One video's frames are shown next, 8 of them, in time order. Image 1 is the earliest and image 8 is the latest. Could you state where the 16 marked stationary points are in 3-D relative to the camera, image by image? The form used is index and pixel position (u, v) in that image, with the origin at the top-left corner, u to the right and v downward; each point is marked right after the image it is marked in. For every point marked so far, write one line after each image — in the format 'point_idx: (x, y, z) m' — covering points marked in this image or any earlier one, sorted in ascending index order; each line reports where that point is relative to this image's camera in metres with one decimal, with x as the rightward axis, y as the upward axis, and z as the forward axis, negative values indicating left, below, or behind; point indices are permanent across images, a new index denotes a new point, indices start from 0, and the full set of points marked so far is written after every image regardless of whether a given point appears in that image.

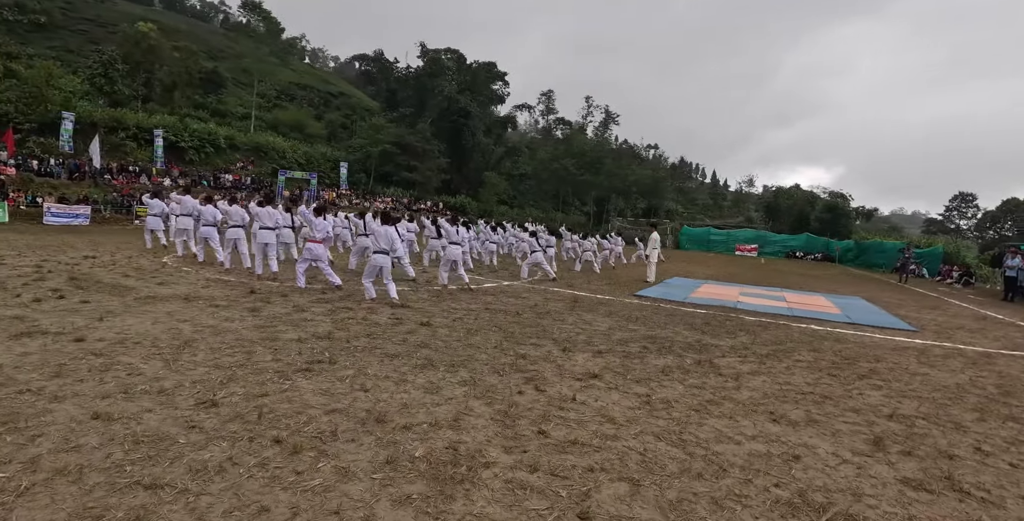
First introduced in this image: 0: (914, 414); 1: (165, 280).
0: (+3.5, -1.4, +4.4) m
1: (-7.3, -0.4, +11.2) m
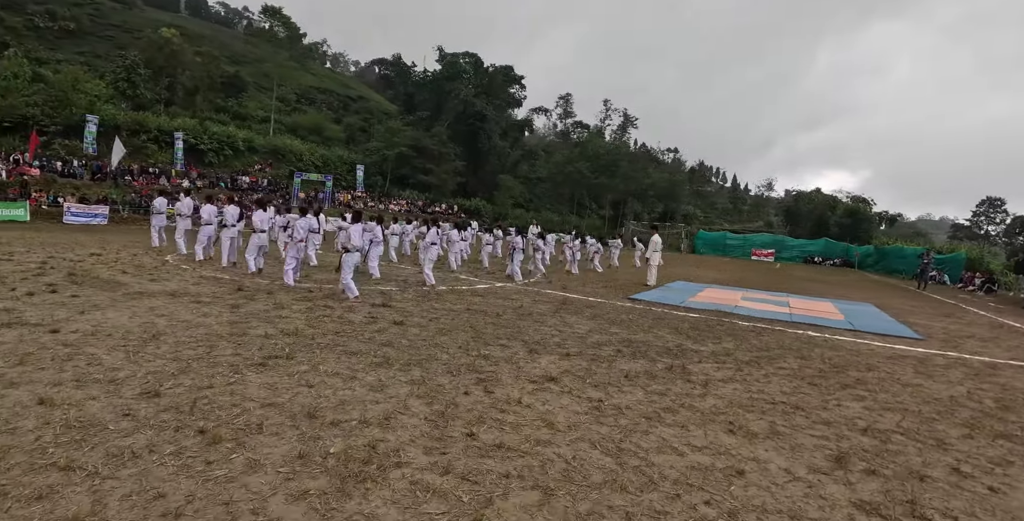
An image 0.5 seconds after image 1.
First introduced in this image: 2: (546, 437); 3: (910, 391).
0: (+3.0, -1.4, +4.0) m
1: (-7.5, -0.3, +11.3) m
2: (+0.2, -1.2, +4.0) m
3: (+4.1, -1.4, +5.3) m
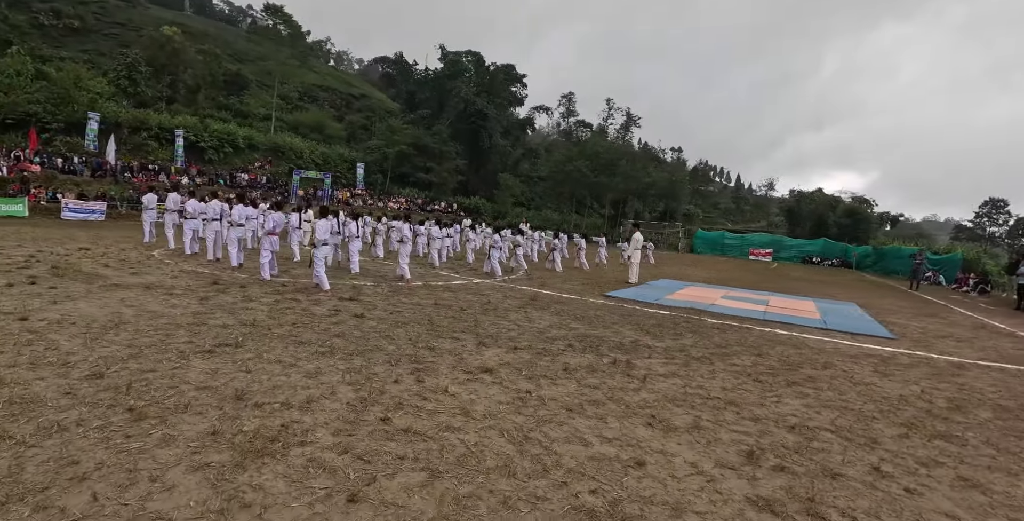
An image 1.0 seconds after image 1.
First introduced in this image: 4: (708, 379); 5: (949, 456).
0: (+2.4, -1.3, +4.0) m
1: (-8.0, -0.2, +11.3) m
2: (-0.4, -1.1, +4.0) m
3: (+3.5, -1.3, +5.2) m
4: (+1.9, -1.2, +5.1) m
5: (+3.1, -1.4, +3.5) m
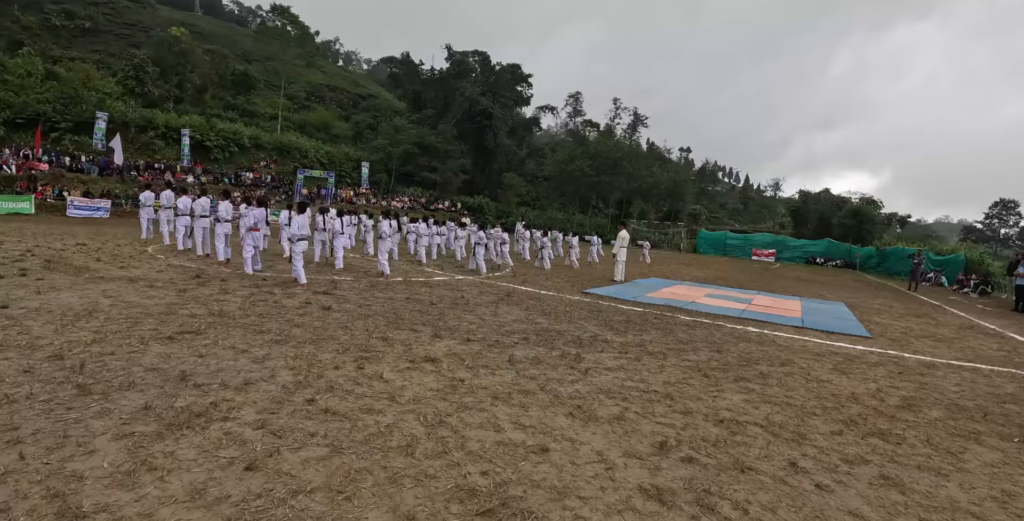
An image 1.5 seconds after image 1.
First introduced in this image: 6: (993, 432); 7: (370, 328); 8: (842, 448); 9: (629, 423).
0: (+1.8, -1.2, +3.9) m
1: (-8.4, -0.1, +11.5) m
2: (-1.0, -1.1, +4.0) m
3: (+3.0, -1.3, +5.1) m
4: (+1.4, -1.1, +5.1) m
5: (+2.5, -1.3, +3.4) m
6: (+3.9, -1.4, +4.1) m
7: (-1.7, -0.8, +6.5) m
8: (+2.4, -1.3, +3.7) m
9: (+0.9, -1.2, +3.7) m
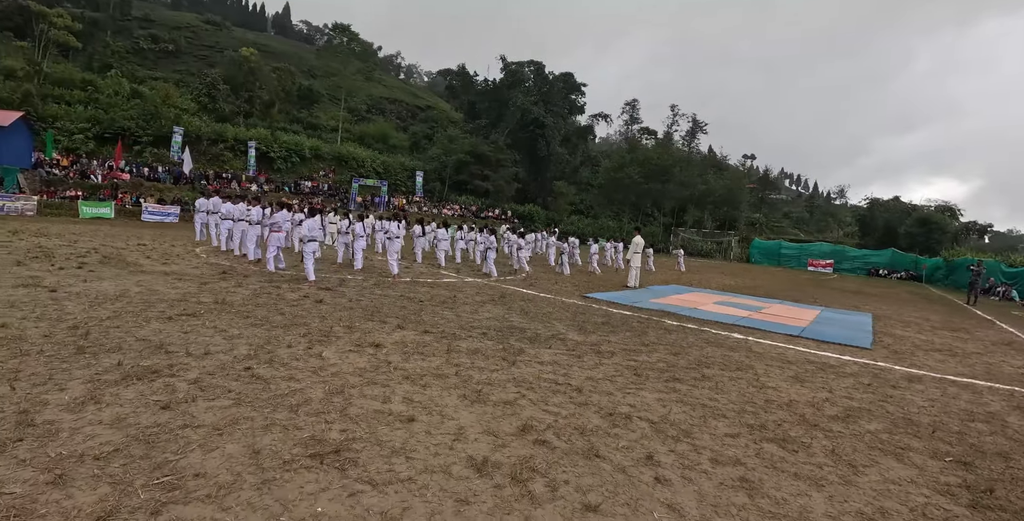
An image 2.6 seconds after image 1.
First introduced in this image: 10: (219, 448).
0: (+1.0, -1.2, +4.0) m
1: (-8.3, 0.0, +12.7) m
2: (-1.8, -1.0, +4.4) m
3: (+2.3, -1.3, +5.1) m
4: (+0.7, -1.1, +5.2) m
5: (+1.6, -1.3, +3.4) m
6: (+3.1, -1.4, +3.9) m
7: (-2.2, -0.8, +7.0) m
8: (+1.6, -1.3, +3.7) m
9: (0.0, -1.1, +3.9) m
10: (-1.6, -1.0, +2.9) m
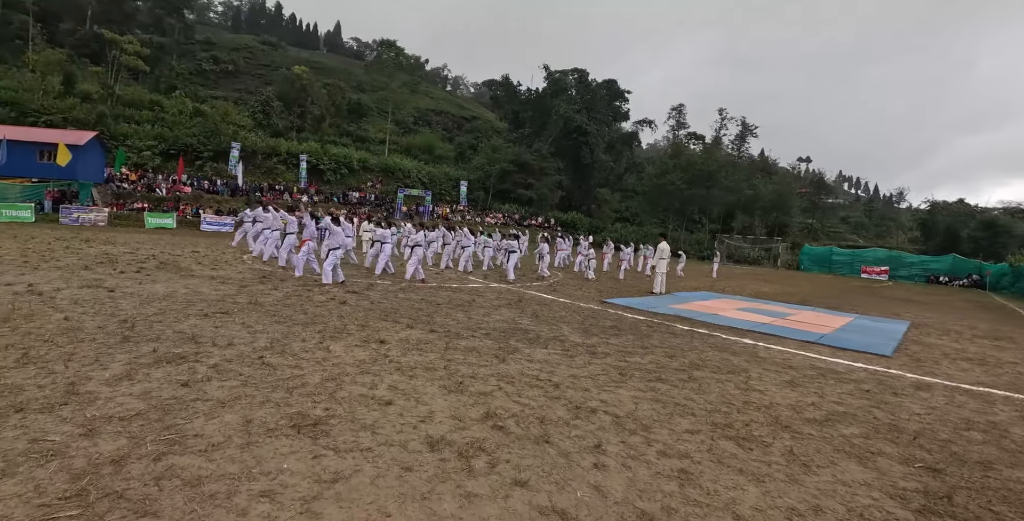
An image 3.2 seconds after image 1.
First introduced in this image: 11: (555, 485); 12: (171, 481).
0: (+0.8, -1.2, +4.2) m
1: (-7.6, -0.2, +13.7) m
2: (-1.9, -1.0, +4.8) m
3: (+2.2, -1.3, +5.1) m
4: (+0.6, -1.1, +5.4) m
5: (+1.4, -1.3, +3.6) m
6: (+2.9, -1.5, +3.9) m
7: (-2.1, -0.8, +7.4) m
8: (+1.3, -1.3, +3.8) m
9: (-0.2, -1.1, +4.2) m
10: (-1.9, -1.0, +3.4) m
11: (+0.2, -1.2, +2.8) m
12: (-1.6, -1.0, +2.5) m
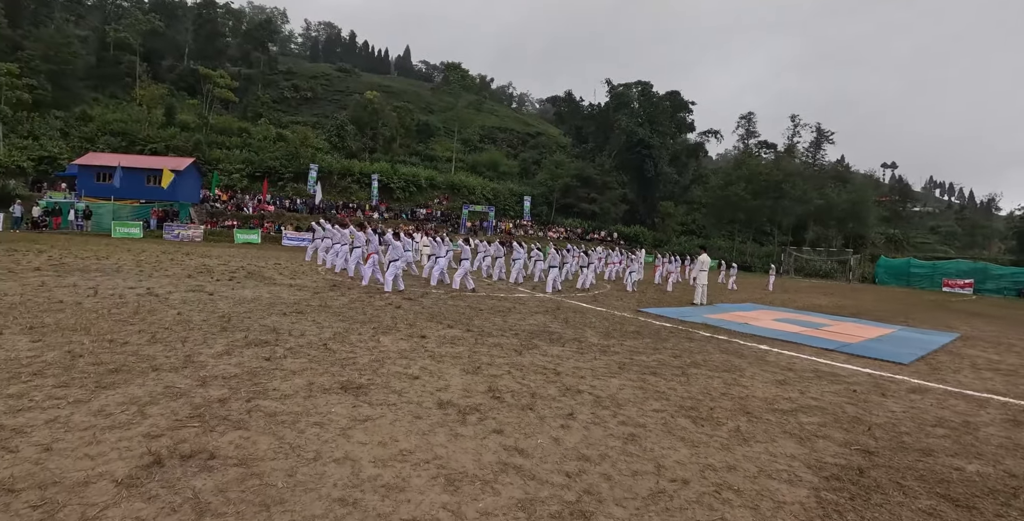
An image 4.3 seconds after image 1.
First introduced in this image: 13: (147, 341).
0: (+0.9, -1.3, +5.1) m
1: (-6.3, -0.5, +15.6) m
2: (-1.8, -1.1, +6.0) m
3: (+2.3, -1.4, +5.8) m
4: (+0.8, -1.2, +6.3) m
5: (+1.3, -1.4, +4.3) m
6: (+2.9, -1.5, +4.5) m
7: (-1.7, -1.0, +8.6) m
8: (+1.3, -1.4, +4.6) m
9: (-0.1, -1.2, +5.2) m
10: (-1.9, -1.0, +4.6) m
11: (+0.1, -1.3, +3.8) m
12: (-1.8, -1.1, +3.7) m
13: (-4.1, -0.9, +5.9) m
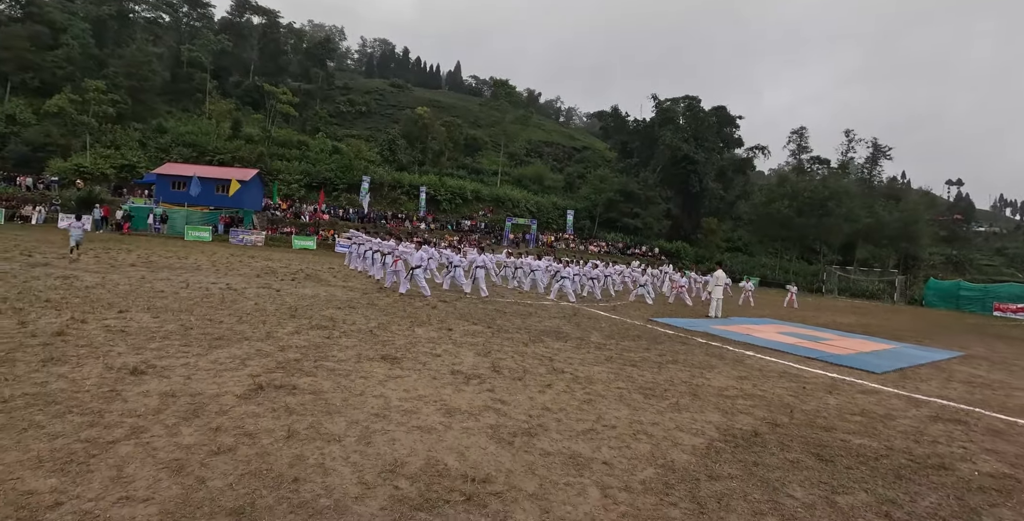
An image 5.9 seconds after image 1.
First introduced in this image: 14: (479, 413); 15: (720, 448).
0: (+0.8, -1.4, +6.4) m
1: (-5.4, -0.6, +17.5) m
2: (-1.7, -1.2, +7.5) m
3: (+2.4, -1.6, +7.0) m
4: (+0.9, -1.4, +7.6) m
5: (+1.2, -1.5, +5.6) m
6: (+2.8, -1.7, +5.6) m
7: (-1.4, -1.1, +10.2) m
8: (+1.2, -1.5, +5.9) m
9: (-0.1, -1.3, +6.6) m
10: (-2.0, -1.1, +6.1) m
11: (0.0, -1.3, +5.1) m
12: (-1.9, -1.1, +5.2) m
13: (-4.0, -0.9, +7.6) m
14: (-0.3, -1.3, +4.4) m
15: (+1.7, -1.6, +4.4) m
